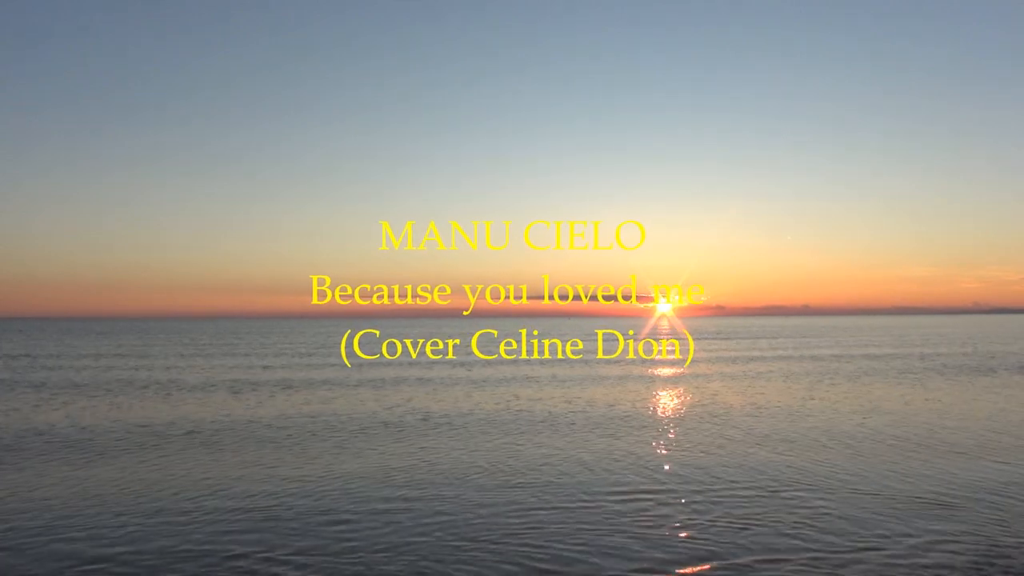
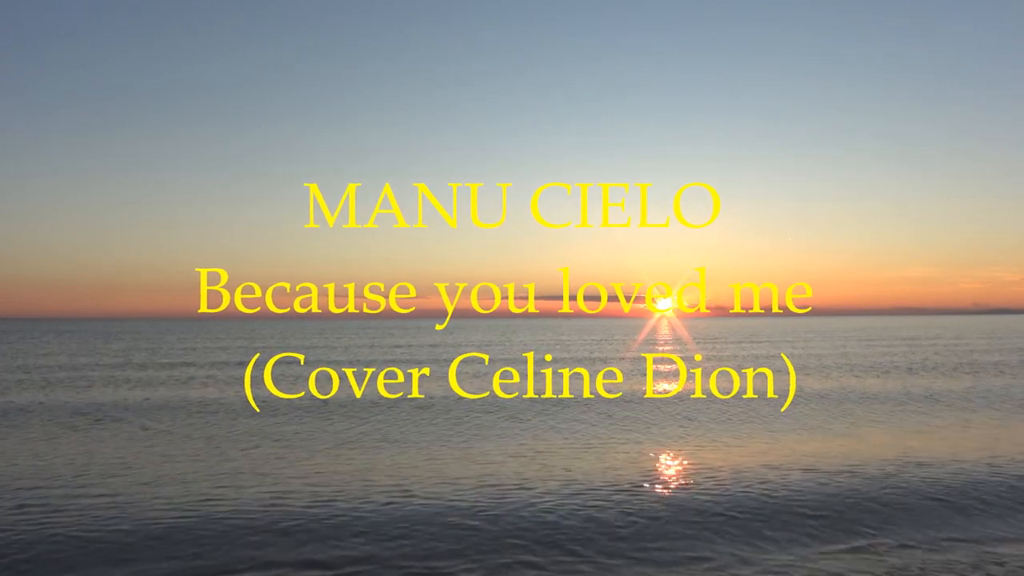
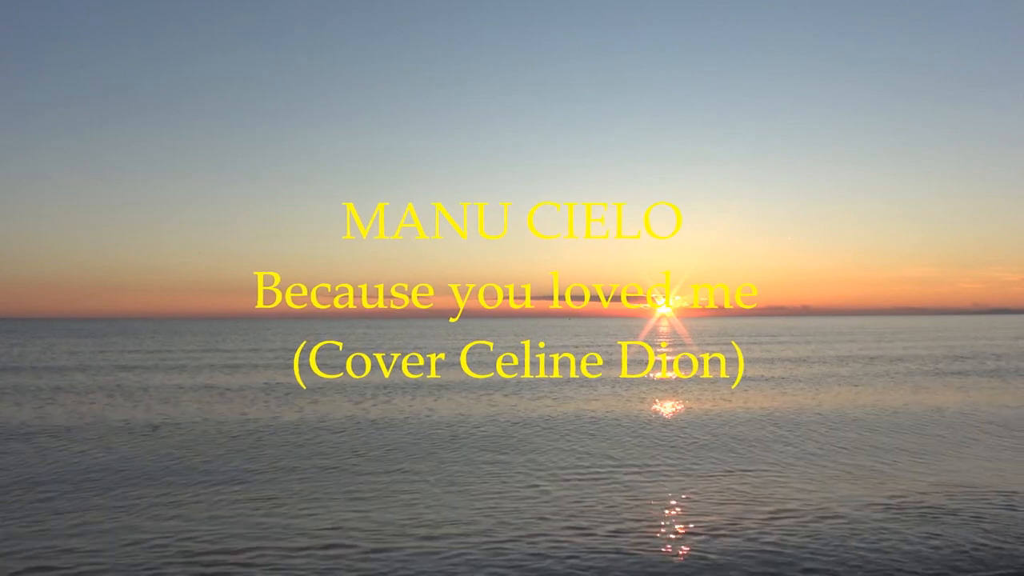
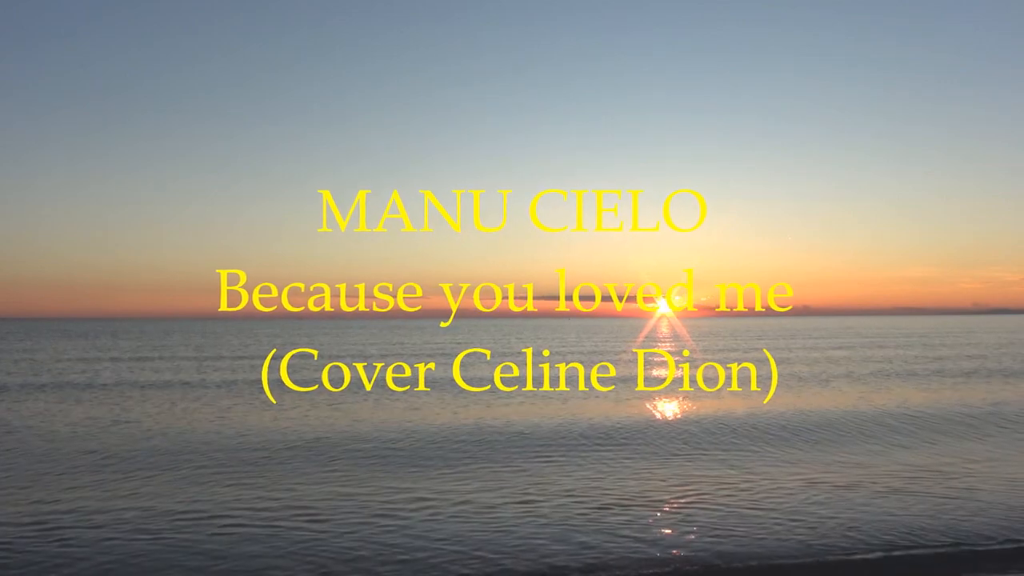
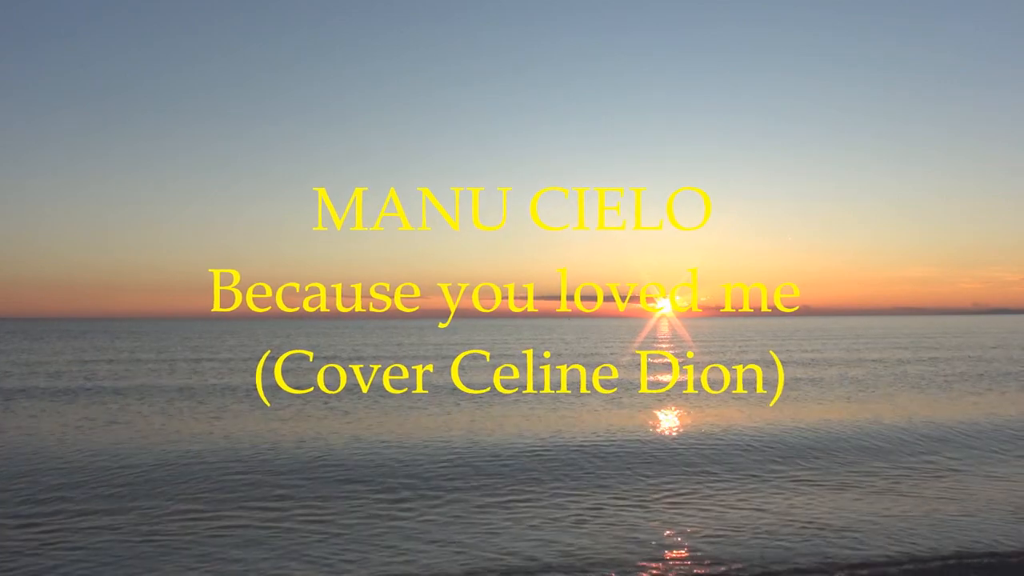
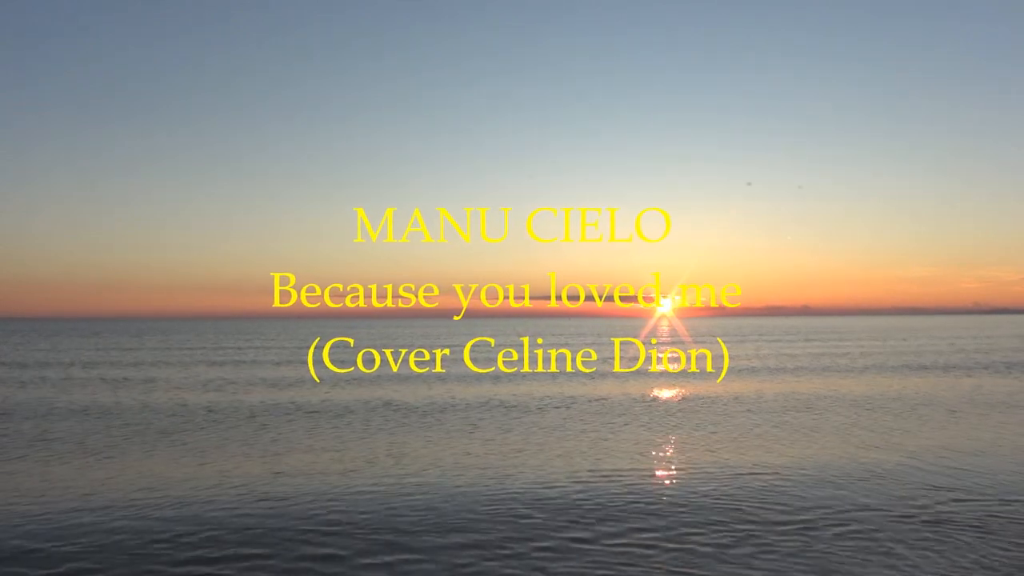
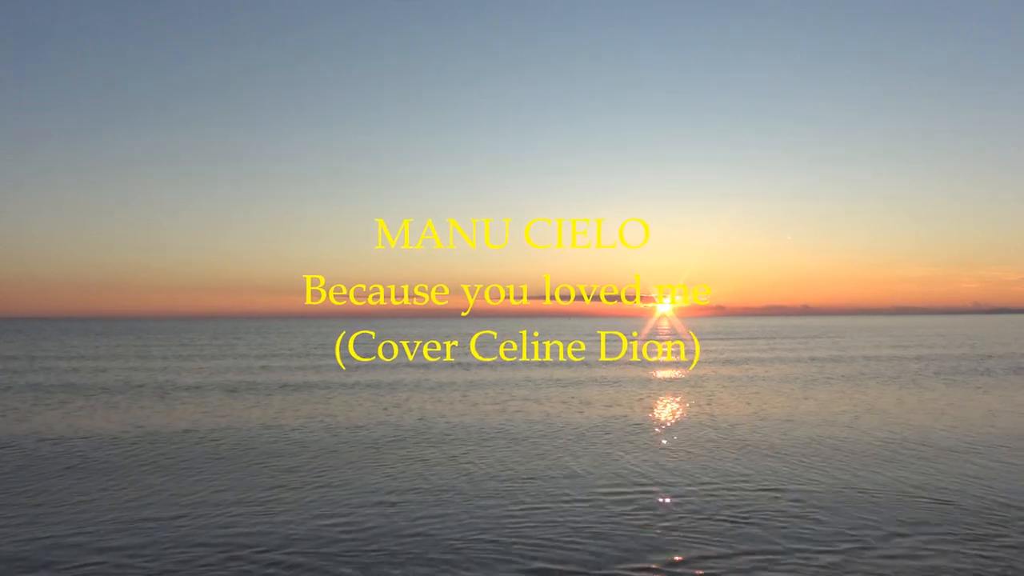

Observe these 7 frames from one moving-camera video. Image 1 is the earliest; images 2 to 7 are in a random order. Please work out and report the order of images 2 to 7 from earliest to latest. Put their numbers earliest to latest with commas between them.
7, 6, 3, 4, 5, 2
